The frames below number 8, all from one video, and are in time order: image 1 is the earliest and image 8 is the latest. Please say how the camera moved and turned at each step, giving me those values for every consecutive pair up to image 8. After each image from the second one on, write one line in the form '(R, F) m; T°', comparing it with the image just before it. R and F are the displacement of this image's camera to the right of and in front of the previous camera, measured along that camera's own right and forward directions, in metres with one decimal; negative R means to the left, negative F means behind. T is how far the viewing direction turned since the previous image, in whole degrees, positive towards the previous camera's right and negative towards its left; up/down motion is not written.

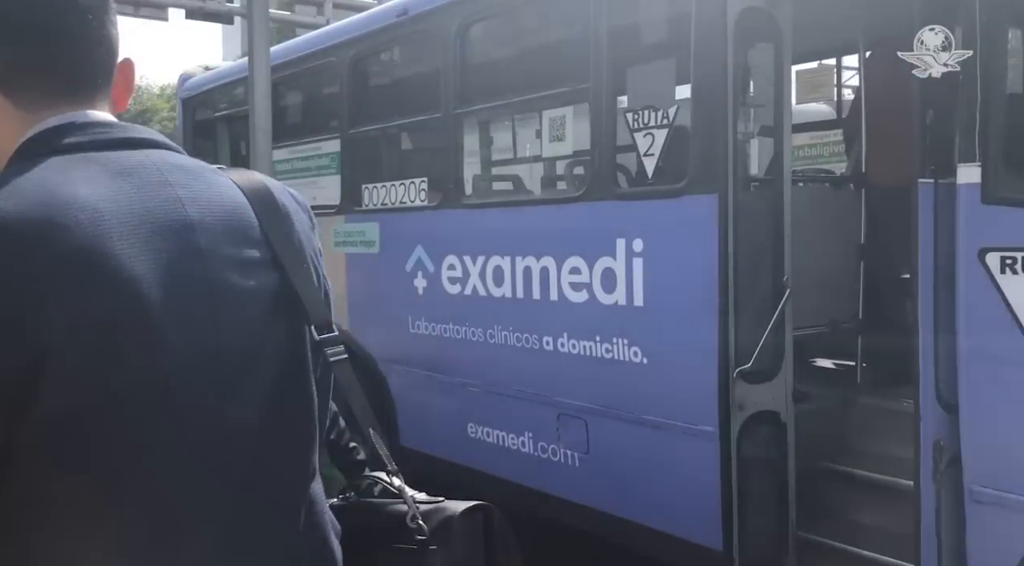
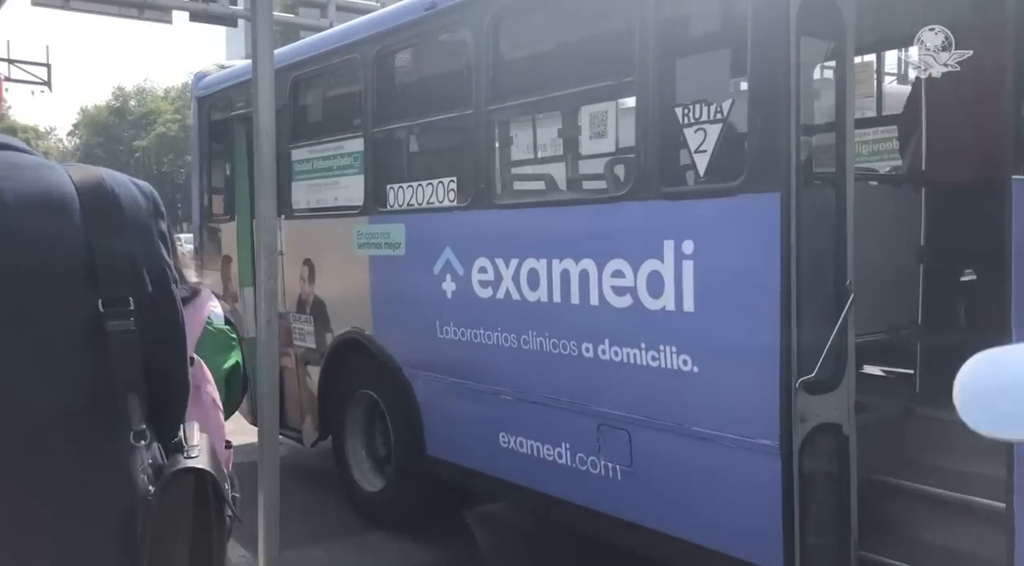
(-0.2, +0.2) m; 0°
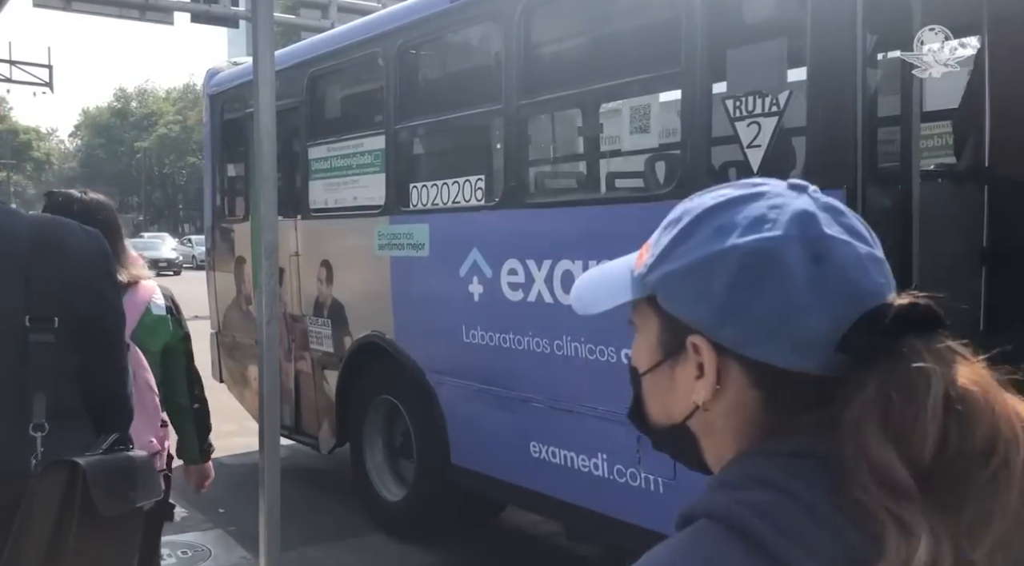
(-0.1, +0.2) m; 0°
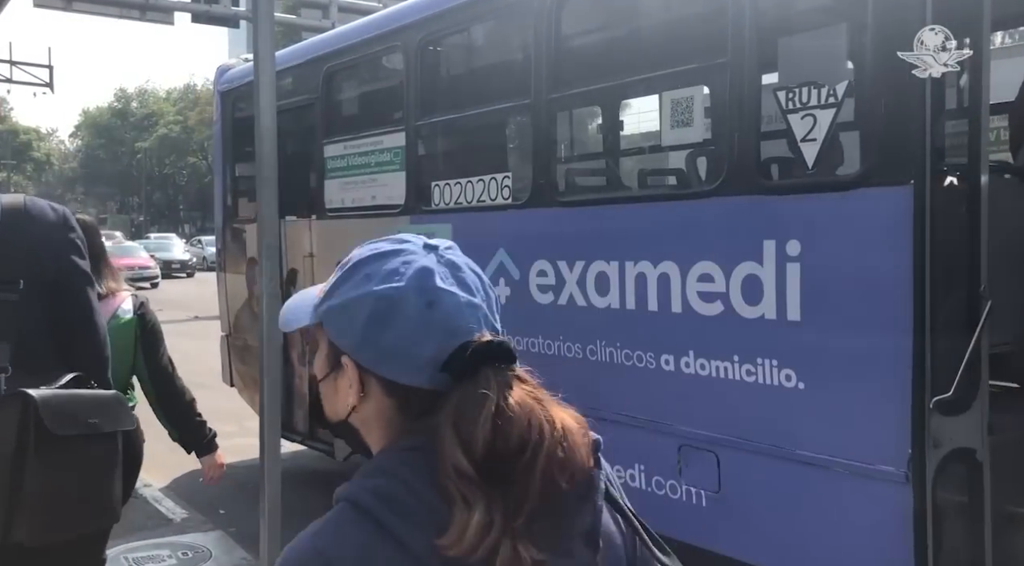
(-0.1, +0.2) m; 0°
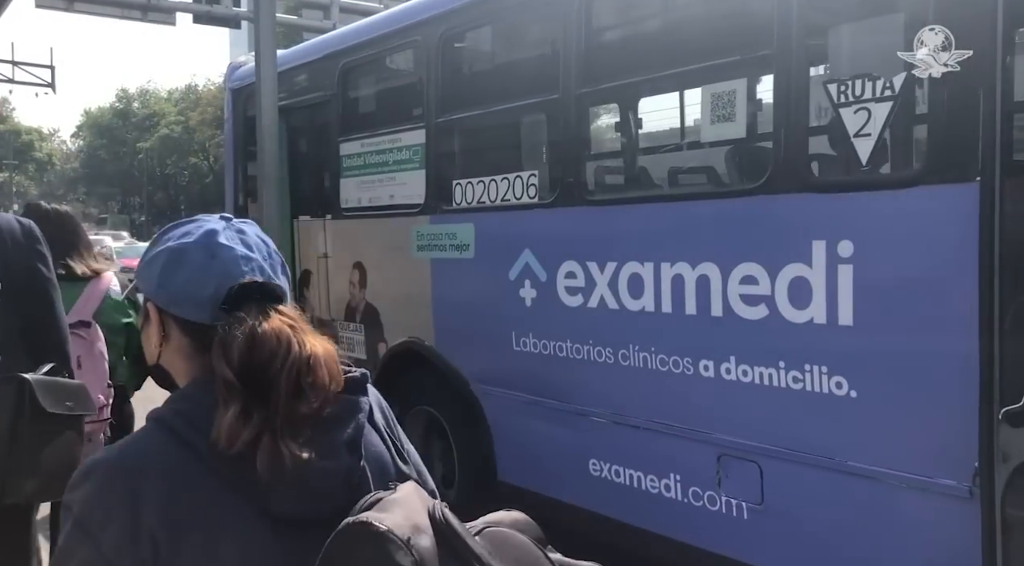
(-0.1, +0.1) m; 0°
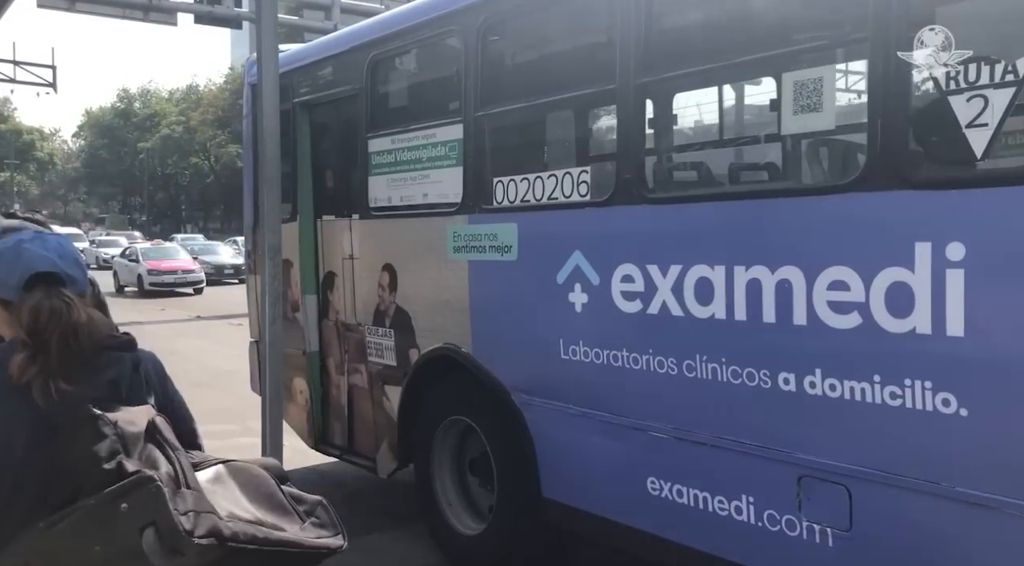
(-0.2, +0.3) m; 0°
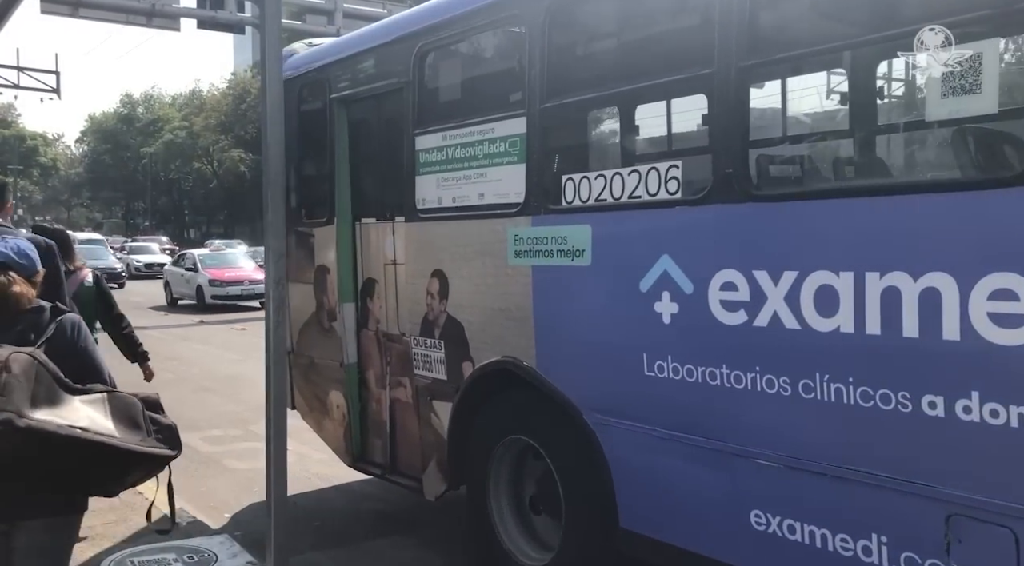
(-0.3, +0.4) m; 0°
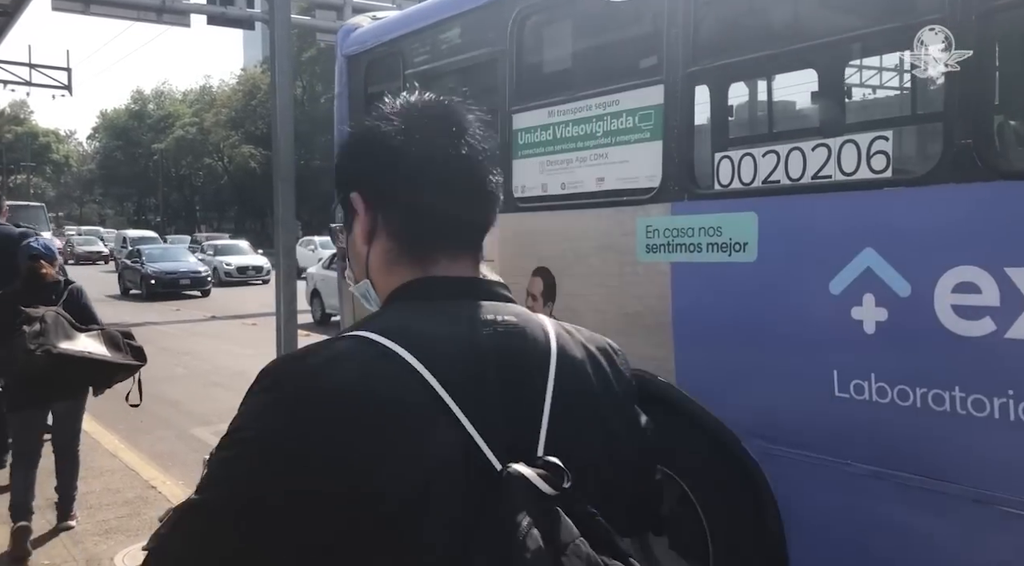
(-0.5, +0.7) m; -1°
